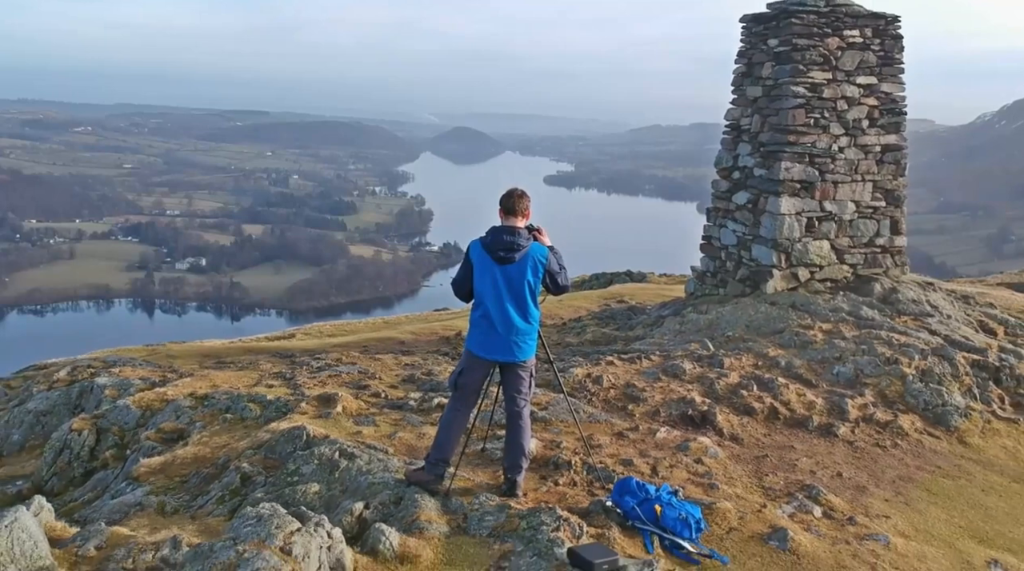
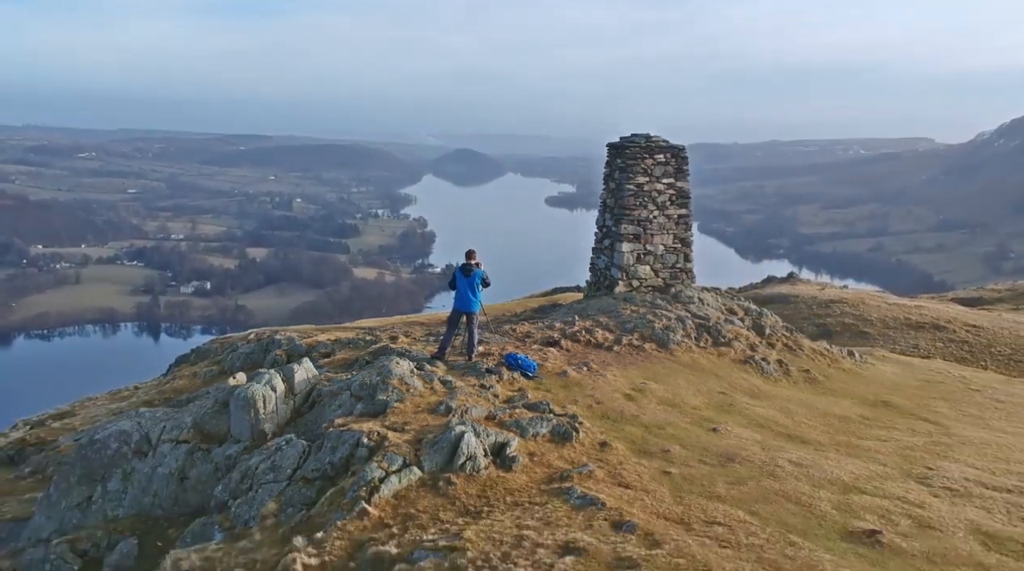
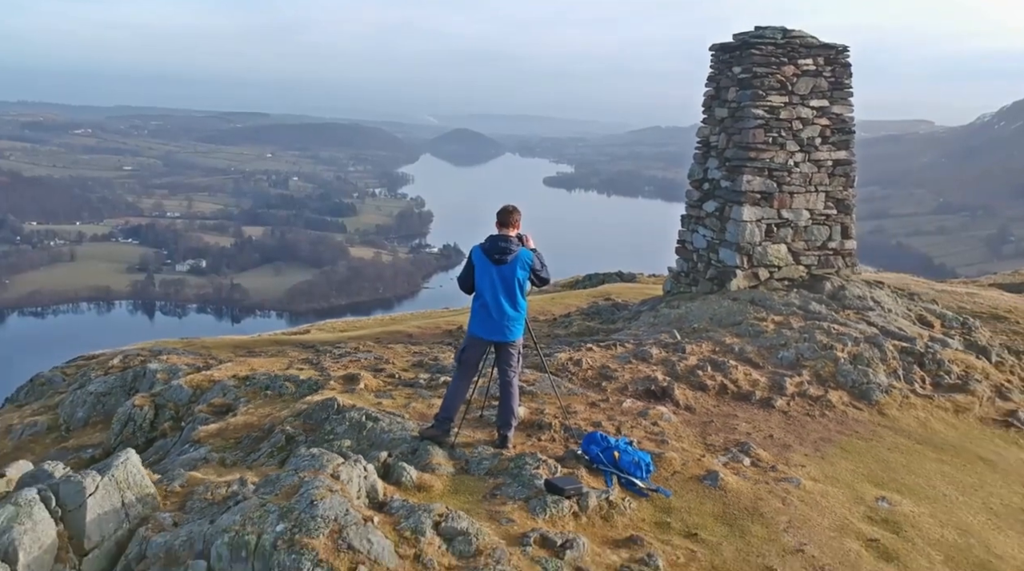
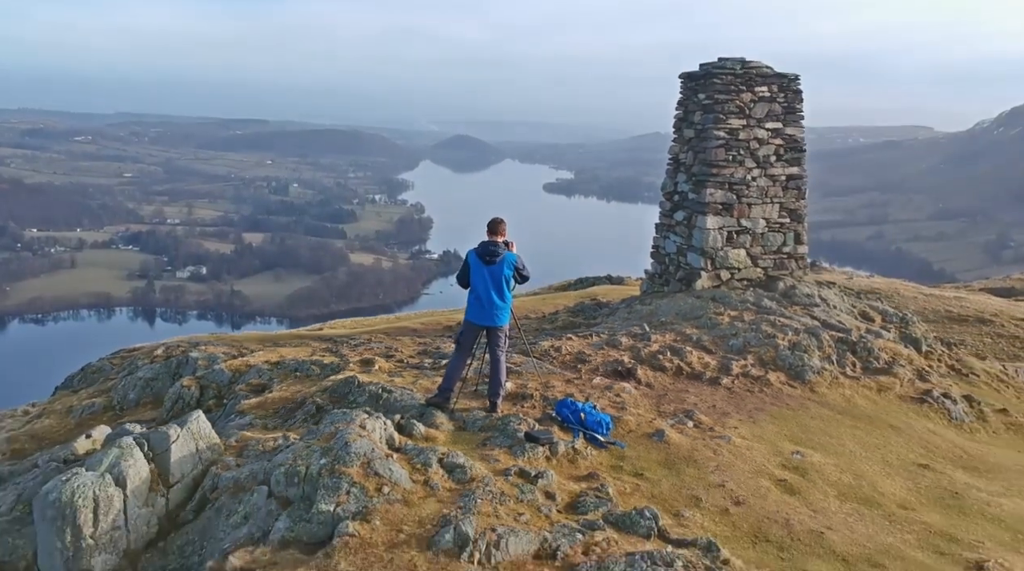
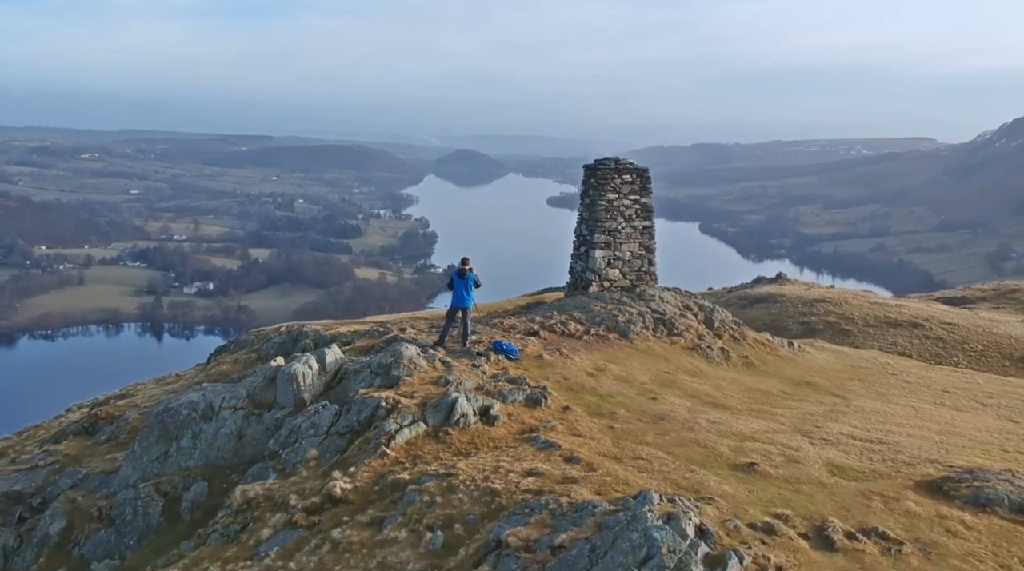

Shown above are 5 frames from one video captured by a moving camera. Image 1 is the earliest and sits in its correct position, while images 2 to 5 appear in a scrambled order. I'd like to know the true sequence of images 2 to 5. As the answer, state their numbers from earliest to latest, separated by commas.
3, 4, 2, 5
